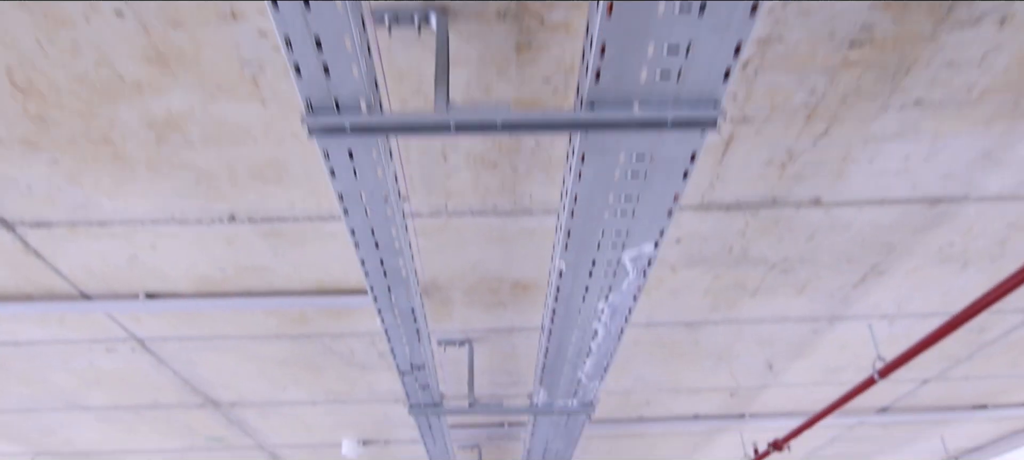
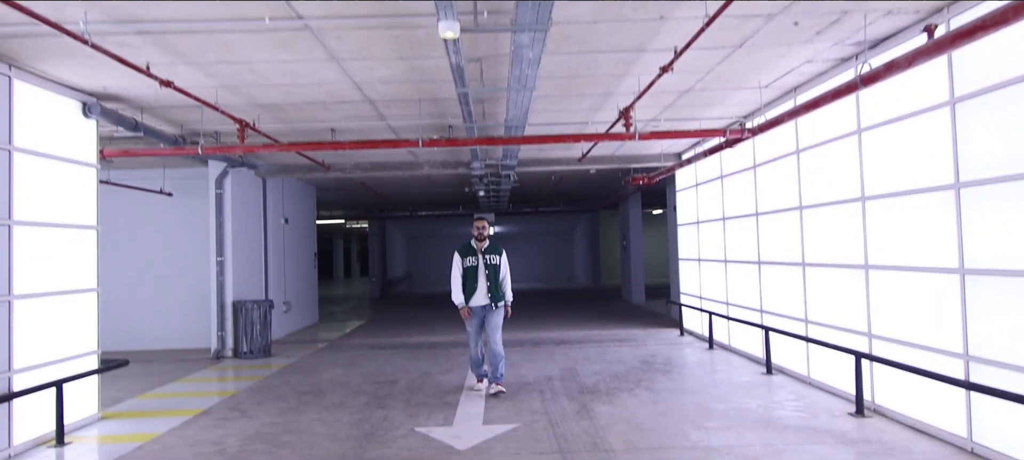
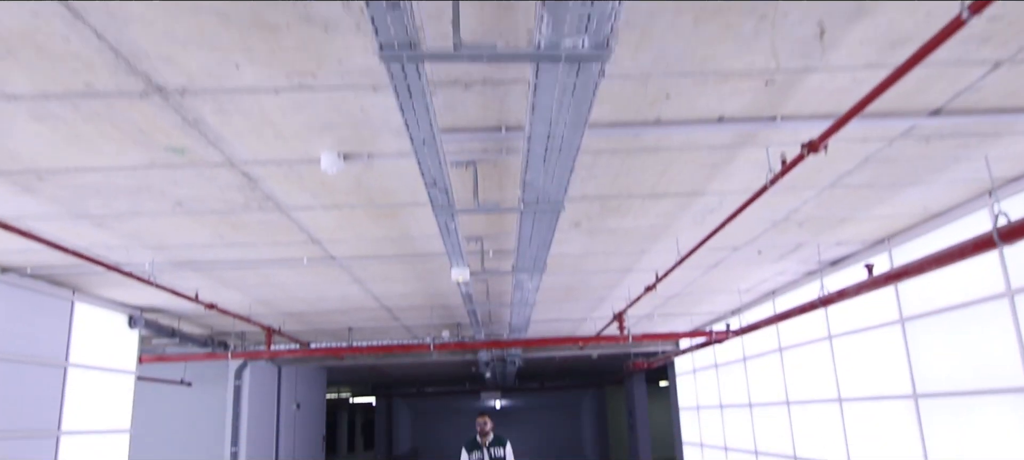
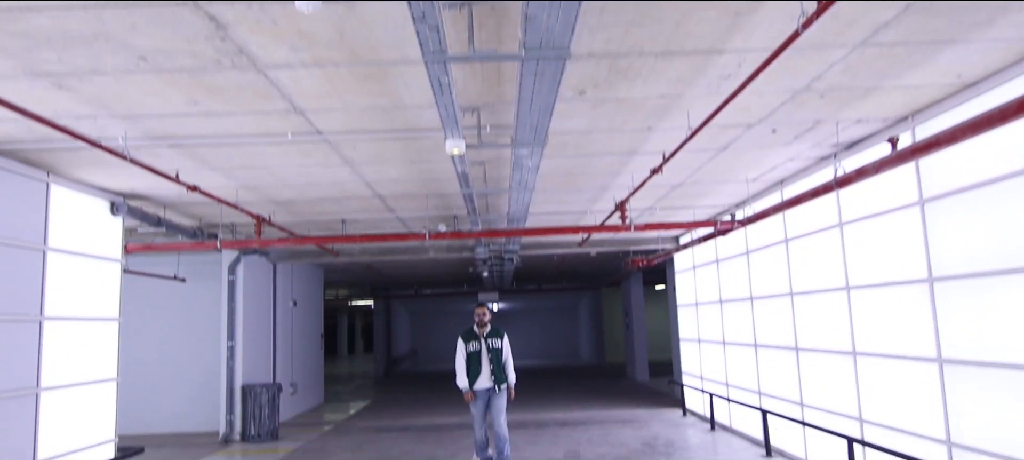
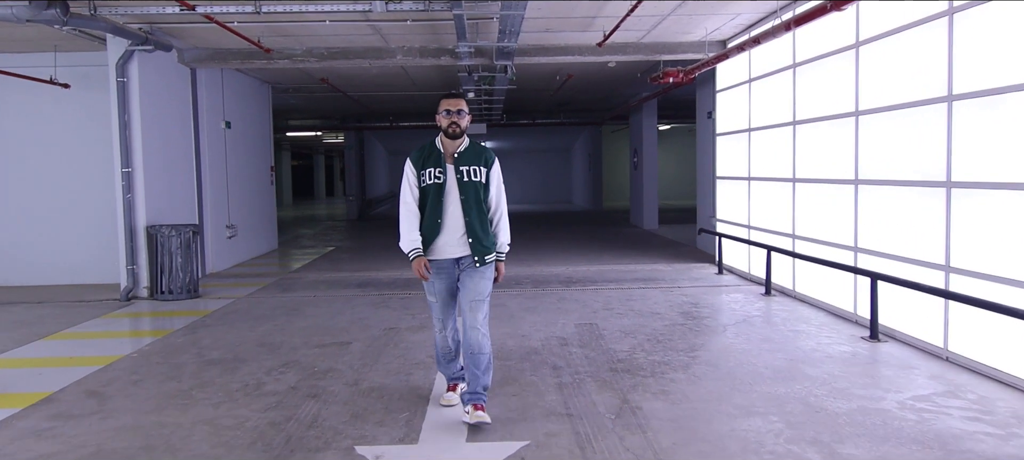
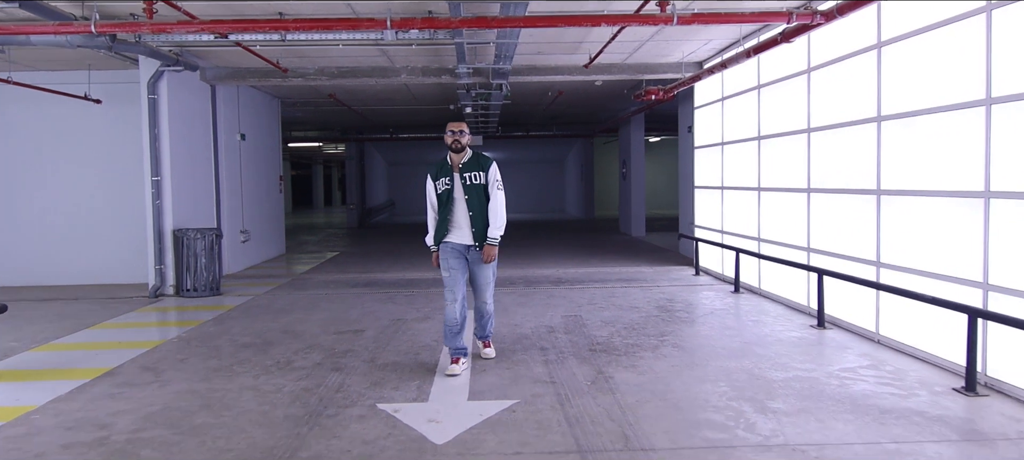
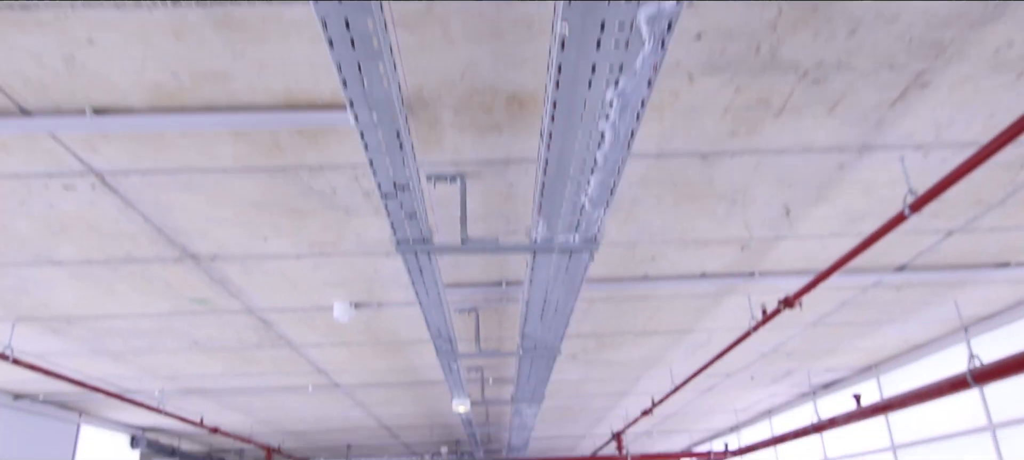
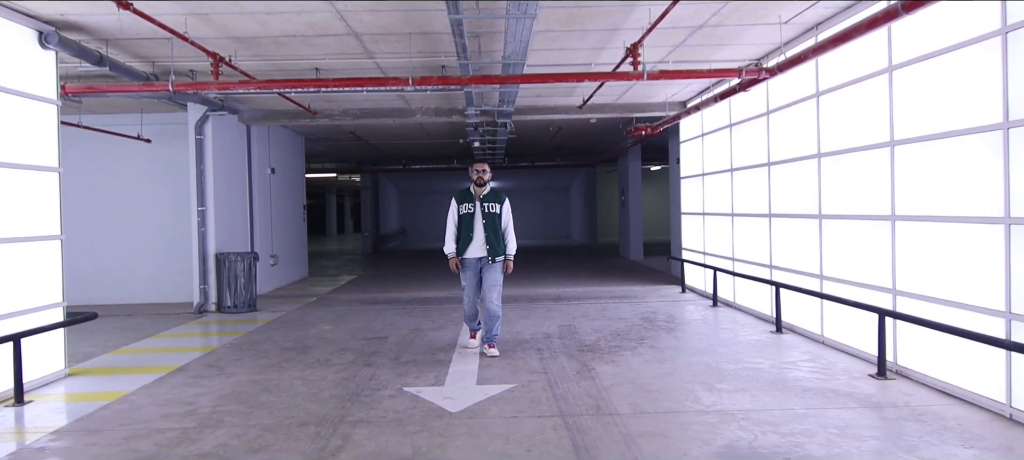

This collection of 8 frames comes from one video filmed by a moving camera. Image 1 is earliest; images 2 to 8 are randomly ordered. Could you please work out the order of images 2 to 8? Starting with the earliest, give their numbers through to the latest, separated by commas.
7, 3, 4, 2, 8, 6, 5
